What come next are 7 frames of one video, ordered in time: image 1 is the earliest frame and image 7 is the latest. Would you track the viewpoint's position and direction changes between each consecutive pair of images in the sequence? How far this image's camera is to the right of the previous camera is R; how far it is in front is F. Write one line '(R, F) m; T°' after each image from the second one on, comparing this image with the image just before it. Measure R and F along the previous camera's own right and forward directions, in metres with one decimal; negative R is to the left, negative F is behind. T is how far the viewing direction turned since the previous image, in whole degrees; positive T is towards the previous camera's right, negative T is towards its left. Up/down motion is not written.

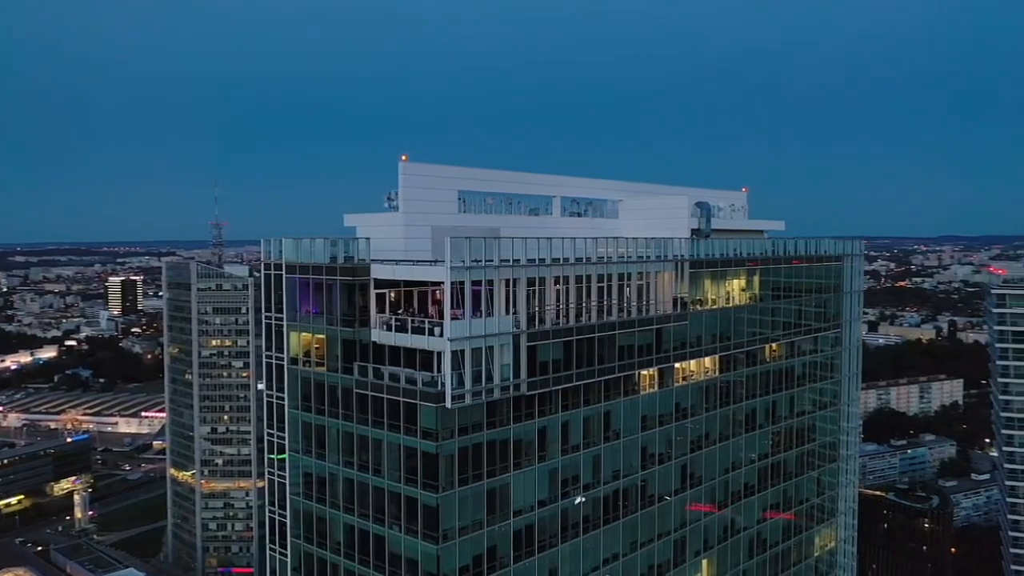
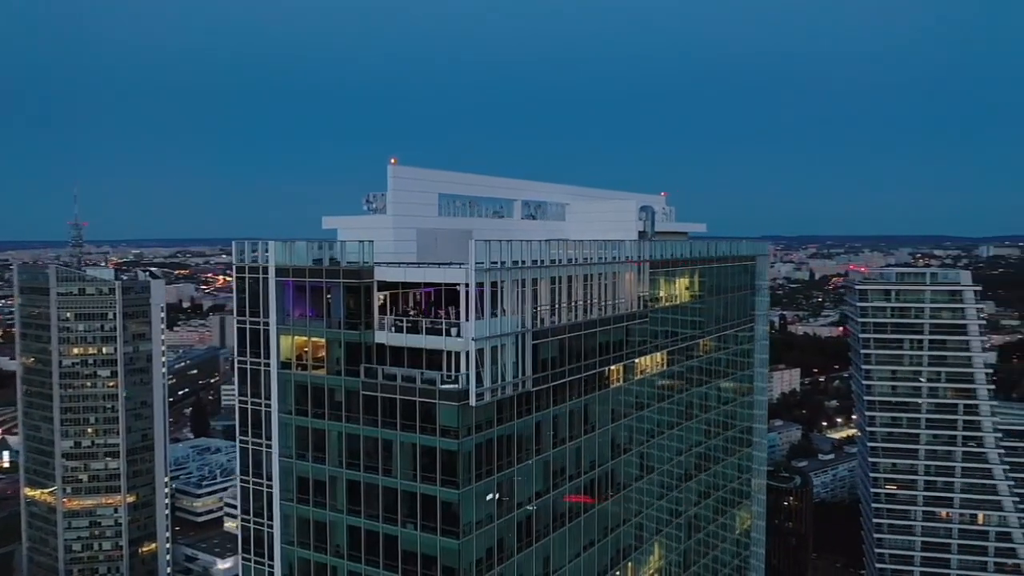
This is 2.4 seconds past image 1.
(-2.5, -0.3) m; +9°
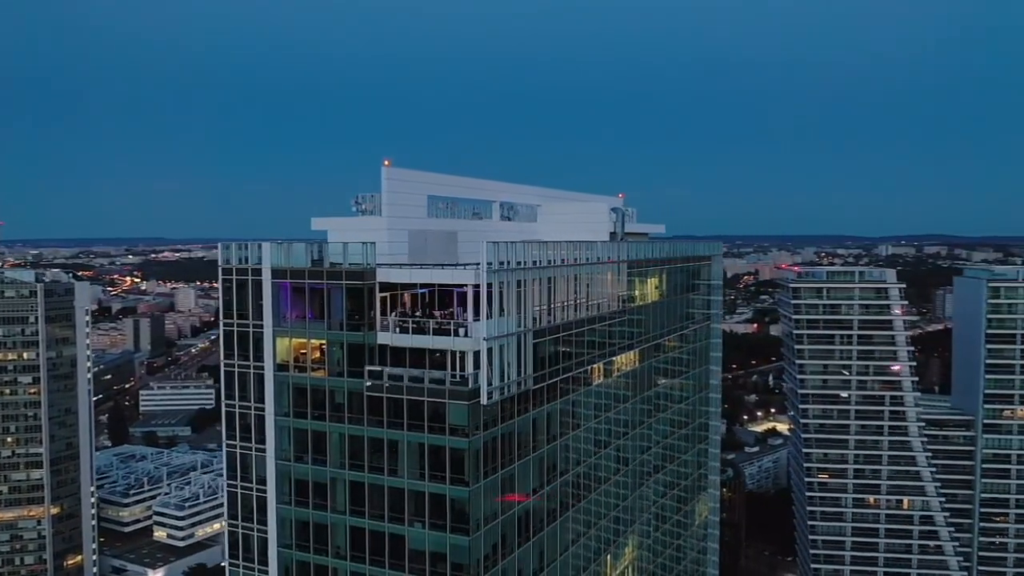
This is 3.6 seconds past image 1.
(-1.3, -0.2) m; +5°
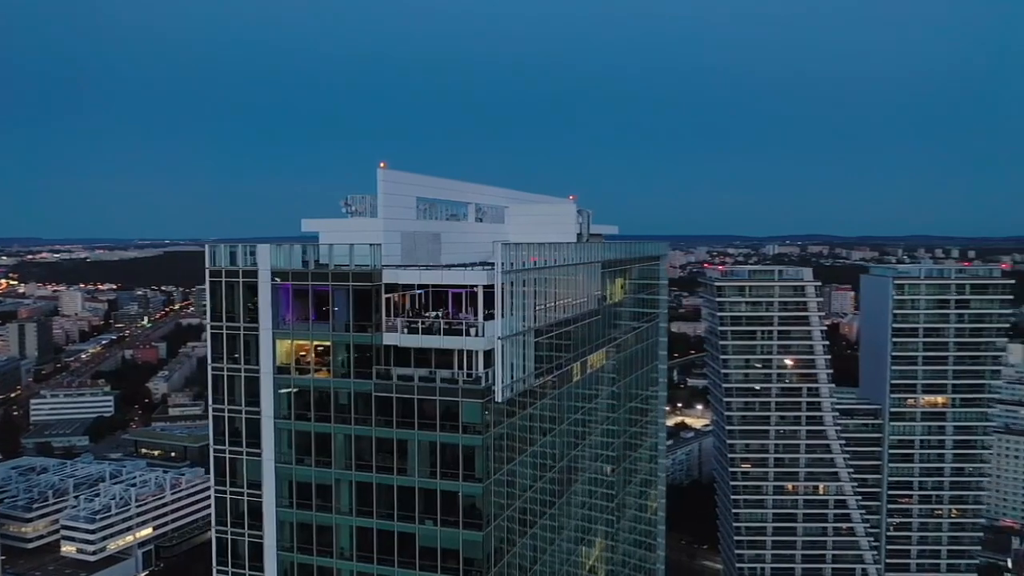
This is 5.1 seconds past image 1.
(-1.7, -0.3) m; +6°
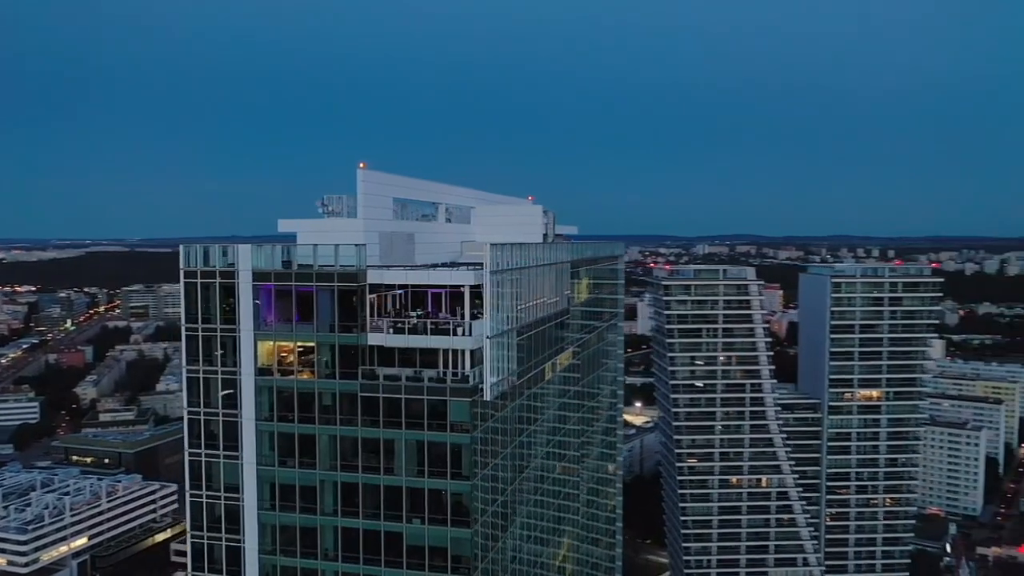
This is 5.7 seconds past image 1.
(-0.8, -0.2) m; +4°
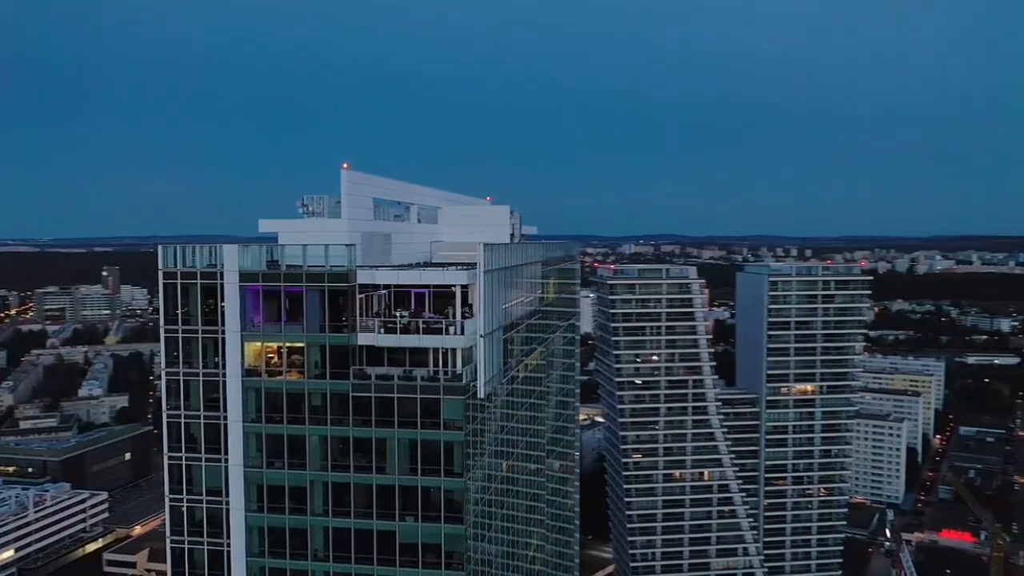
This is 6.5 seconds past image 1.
(-1.0, -0.3) m; +5°
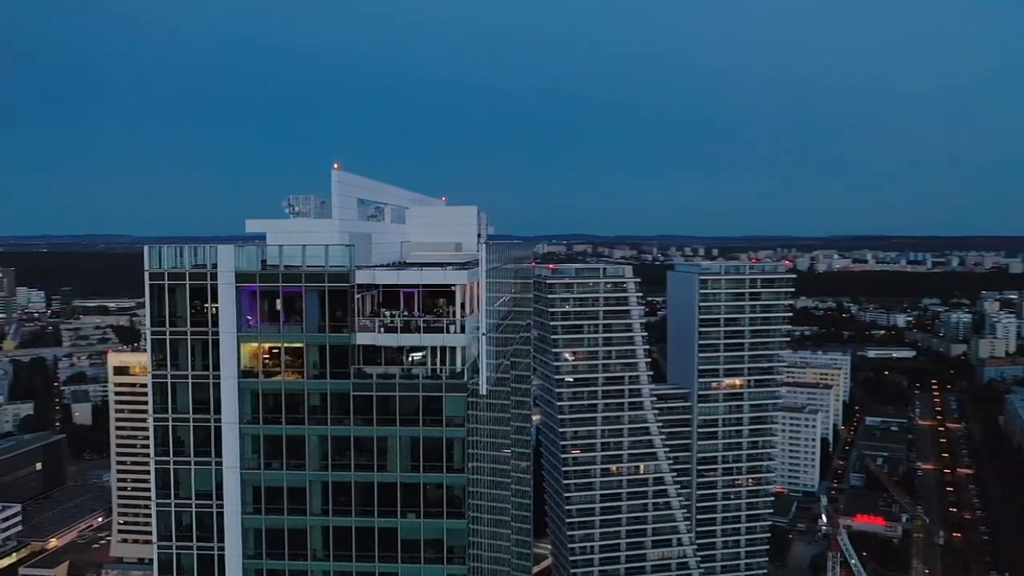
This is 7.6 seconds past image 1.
(-1.4, -0.3) m; +6°
